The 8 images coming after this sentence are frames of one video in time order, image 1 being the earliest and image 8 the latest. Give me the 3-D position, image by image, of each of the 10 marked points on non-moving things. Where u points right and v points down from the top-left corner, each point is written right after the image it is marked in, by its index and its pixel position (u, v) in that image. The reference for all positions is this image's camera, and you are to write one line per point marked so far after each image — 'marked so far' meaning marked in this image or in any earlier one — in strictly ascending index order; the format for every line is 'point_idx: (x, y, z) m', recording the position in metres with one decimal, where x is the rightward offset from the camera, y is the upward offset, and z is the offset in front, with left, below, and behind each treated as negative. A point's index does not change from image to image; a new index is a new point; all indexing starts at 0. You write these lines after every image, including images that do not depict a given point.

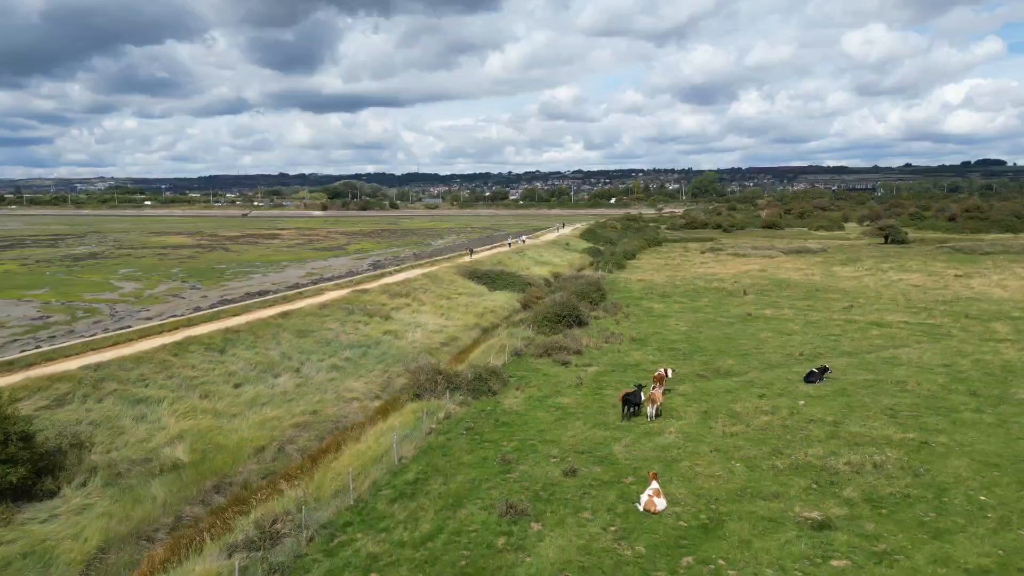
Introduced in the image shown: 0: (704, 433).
0: (+4.1, -3.1, +15.1) m
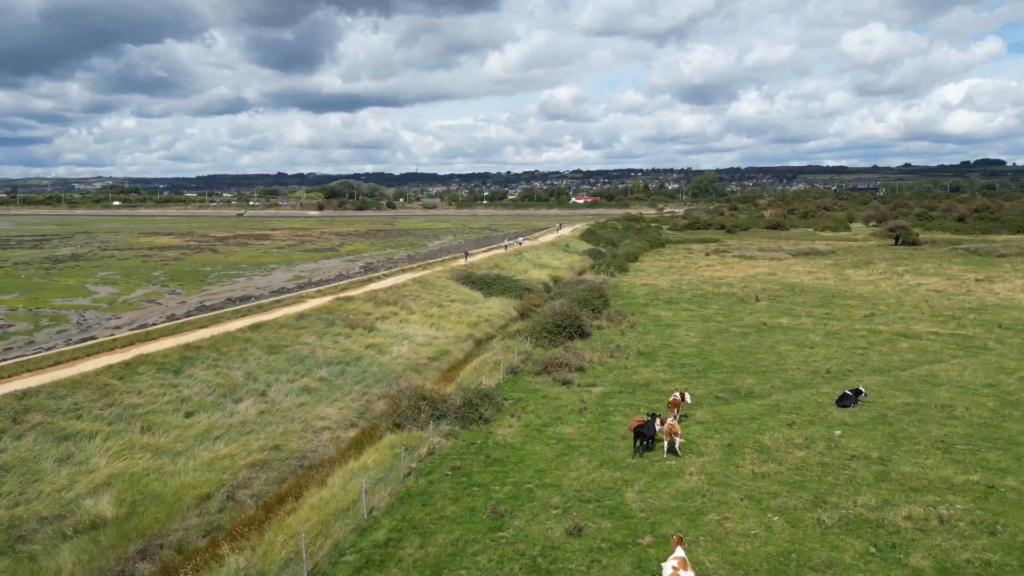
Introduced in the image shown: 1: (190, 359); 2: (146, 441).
0: (+4.0, -3.4, +12.9) m
1: (-7.9, -1.8, +17.4) m
2: (-6.8, -2.8, +13.3) m
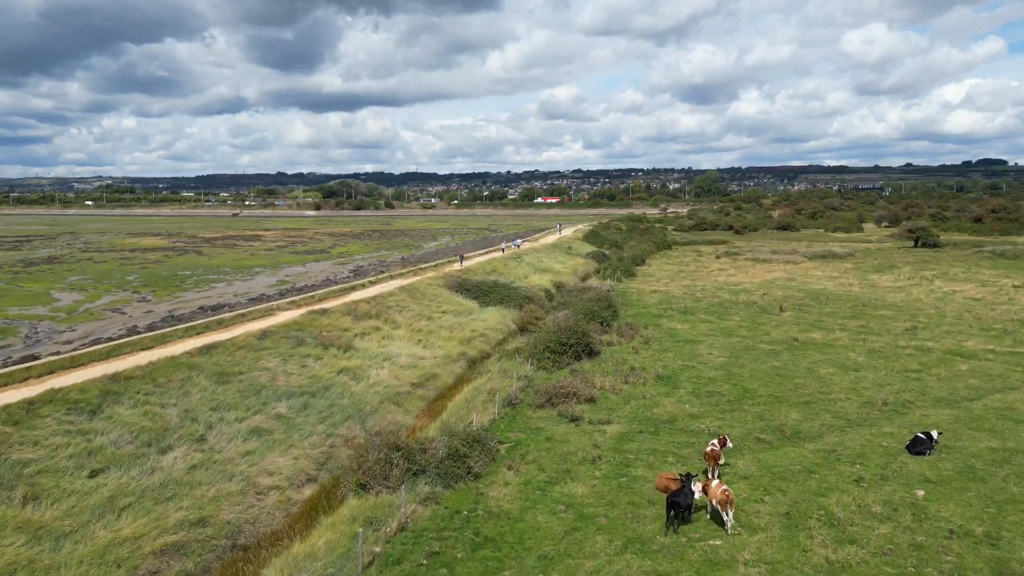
0: (+3.9, -3.7, +9.7) m
1: (-7.9, -2.1, +14.2) m
2: (-6.9, -3.2, +10.1) m
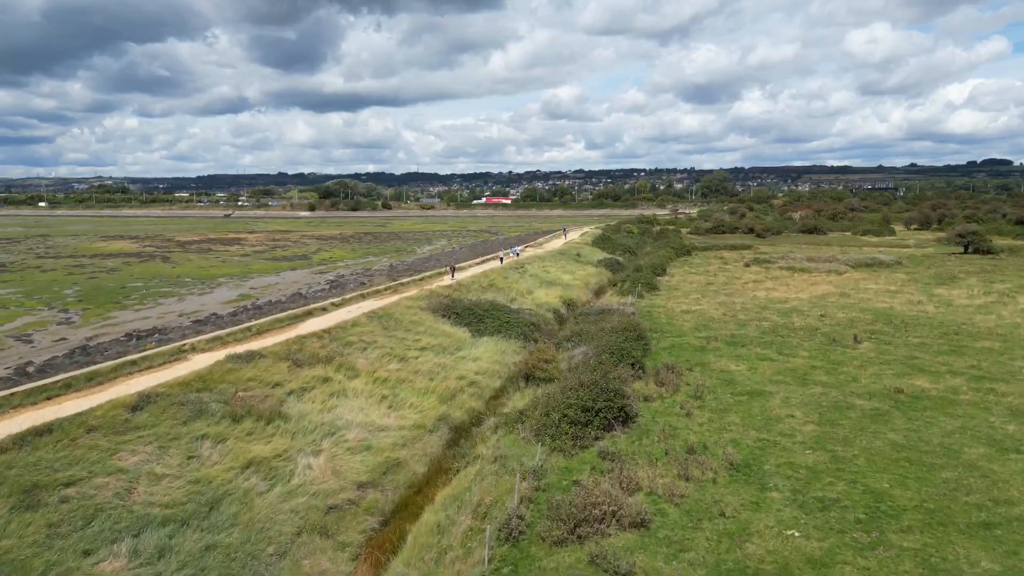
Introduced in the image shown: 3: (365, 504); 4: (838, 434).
0: (+3.9, -4.6, +3.1) m
1: (-7.9, -2.9, +7.7) m
2: (-6.9, -4.0, +3.5) m
3: (-2.4, -3.5, +11.6) m
4: (+6.9, -3.1, +15.1) m
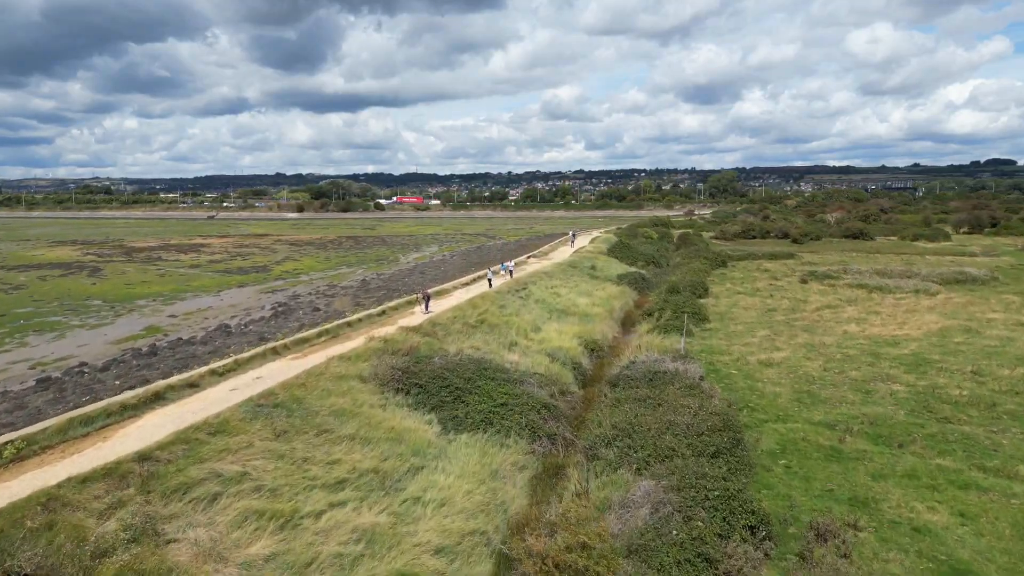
0: (+3.9, -5.7, -6.6) m
1: (-7.9, -4.1, -2.1) m
2: (-6.9, -5.2, -6.2) m
3: (-2.4, -4.7, +1.9) m
4: (+6.9, -4.3, +5.3) m
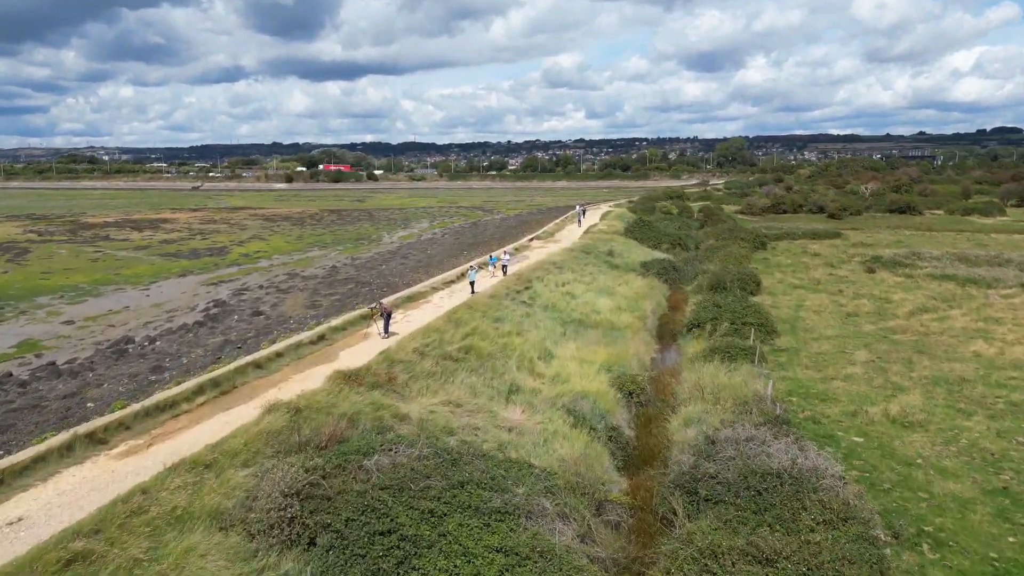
0: (+3.8, -7.2, -13.7) m
1: (-7.9, -5.4, -9.2) m
2: (-6.9, -6.7, -13.3) m
3: (-2.4, -5.8, -5.2) m
4: (+6.8, -5.3, -1.8) m
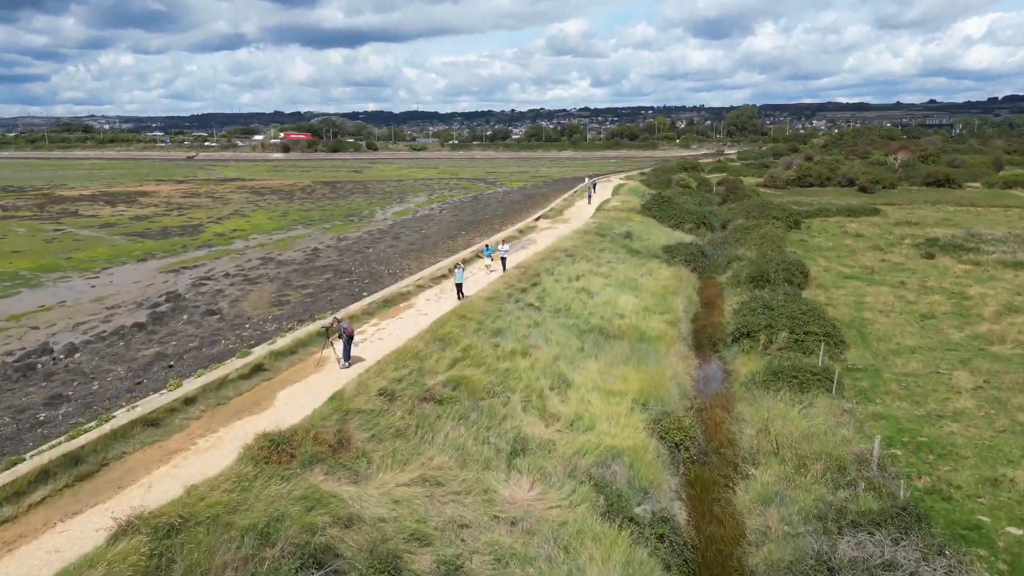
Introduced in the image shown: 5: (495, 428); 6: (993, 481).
0: (+3.7, -8.7, -17.5) m
1: (-8.0, -6.7, -13.0) m
2: (-7.0, -8.1, -17.0) m
3: (-2.5, -6.9, -9.0) m
4: (+6.8, -6.2, -5.7) m
5: (-0.2, -2.0, +10.6) m
6: (+6.8, -2.7, +10.2) m
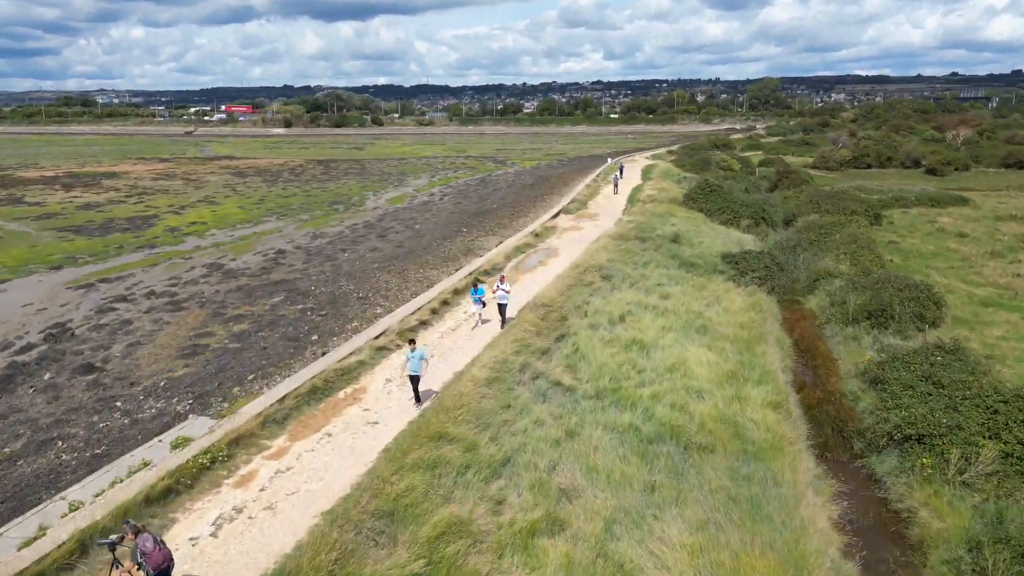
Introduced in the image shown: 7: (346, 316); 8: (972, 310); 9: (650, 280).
0: (+3.4, -10.8, -23.7) m
1: (-8.3, -8.7, -19.1) m
2: (-7.3, -10.2, -23.1) m
3: (-2.7, -8.8, -15.3) m
4: (+6.7, -8.0, -12.1) m
5: (-0.1, -3.2, +4.1) m
6: (+7.0, -4.0, +3.6) m
7: (-3.7, -0.4, +16.3) m
8: (+11.1, -0.5, +17.1) m
9: (+3.4, +0.3, +17.6) m
